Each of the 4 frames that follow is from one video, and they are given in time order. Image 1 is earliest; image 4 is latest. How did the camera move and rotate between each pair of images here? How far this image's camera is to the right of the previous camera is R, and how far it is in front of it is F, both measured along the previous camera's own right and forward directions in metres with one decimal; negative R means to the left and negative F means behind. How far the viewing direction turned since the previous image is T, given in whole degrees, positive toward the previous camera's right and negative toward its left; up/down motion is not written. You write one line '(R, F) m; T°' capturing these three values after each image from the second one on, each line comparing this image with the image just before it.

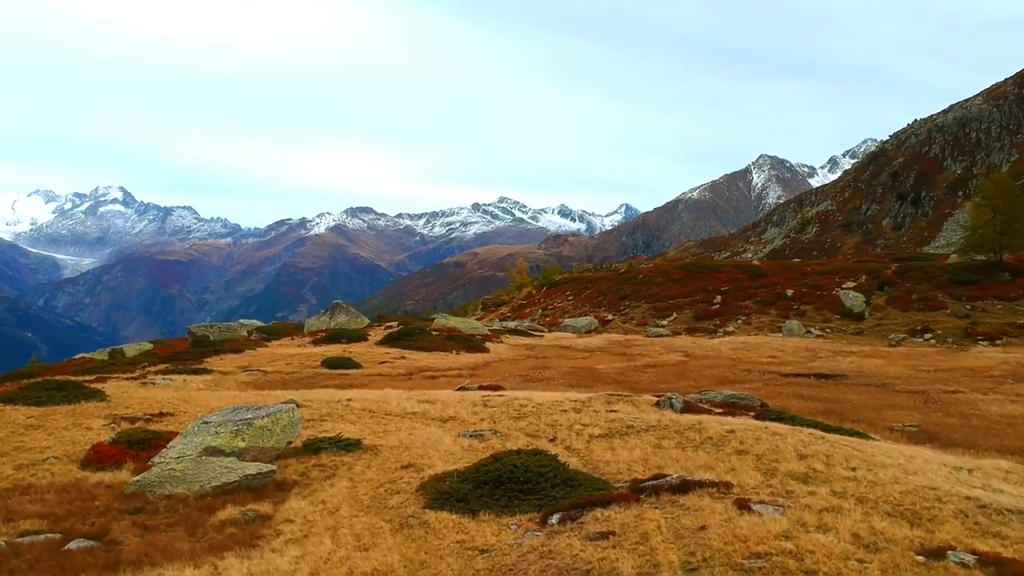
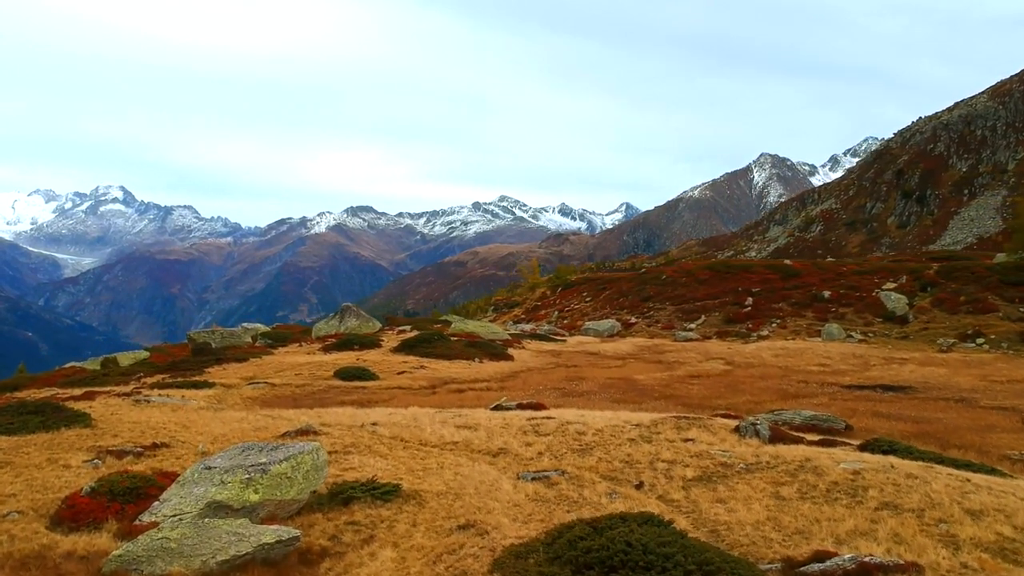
(-2.5, +4.8) m; 0°
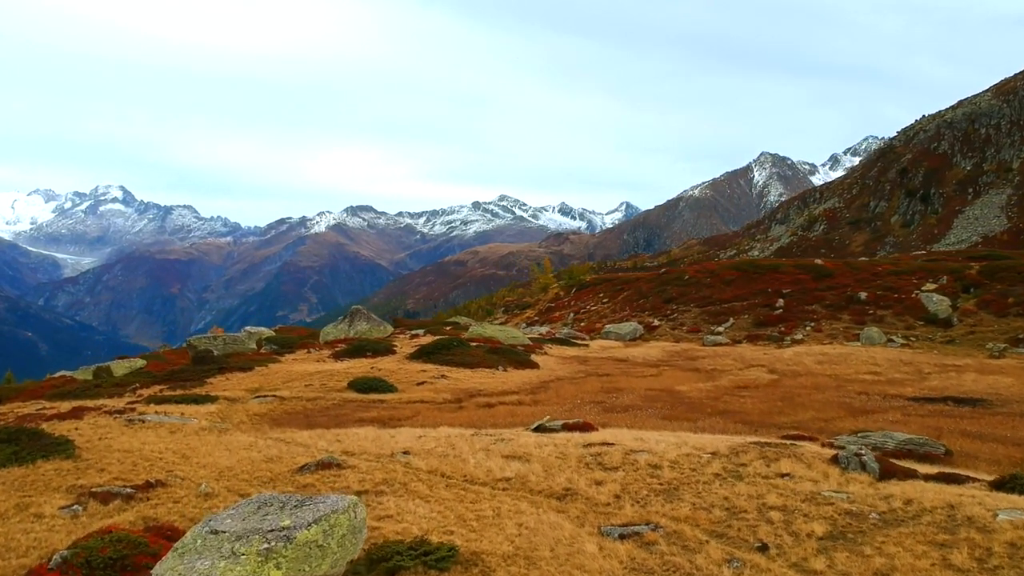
(-2.3, +4.2) m; 0°
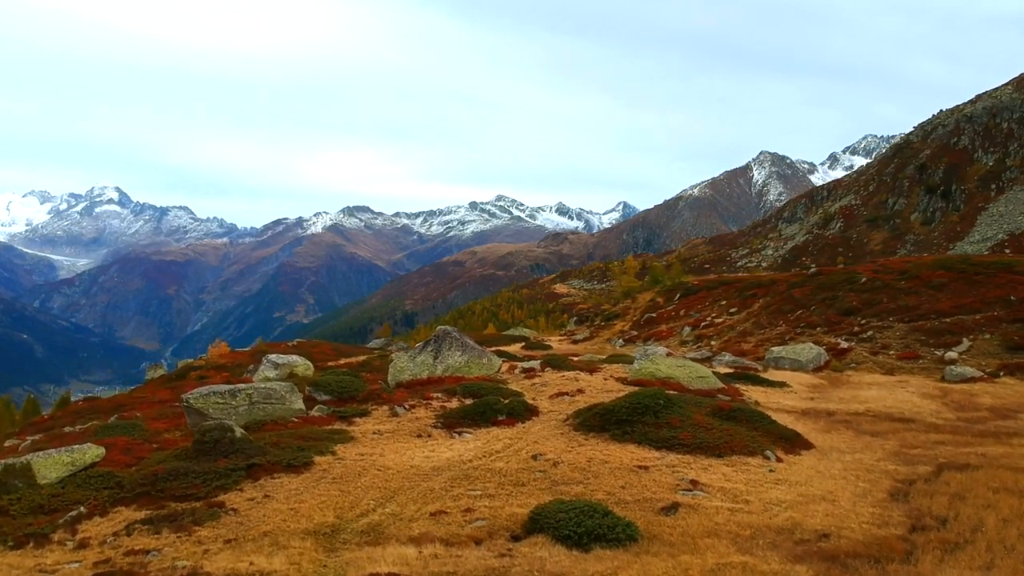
(-12.8, +23.4) m; 0°
